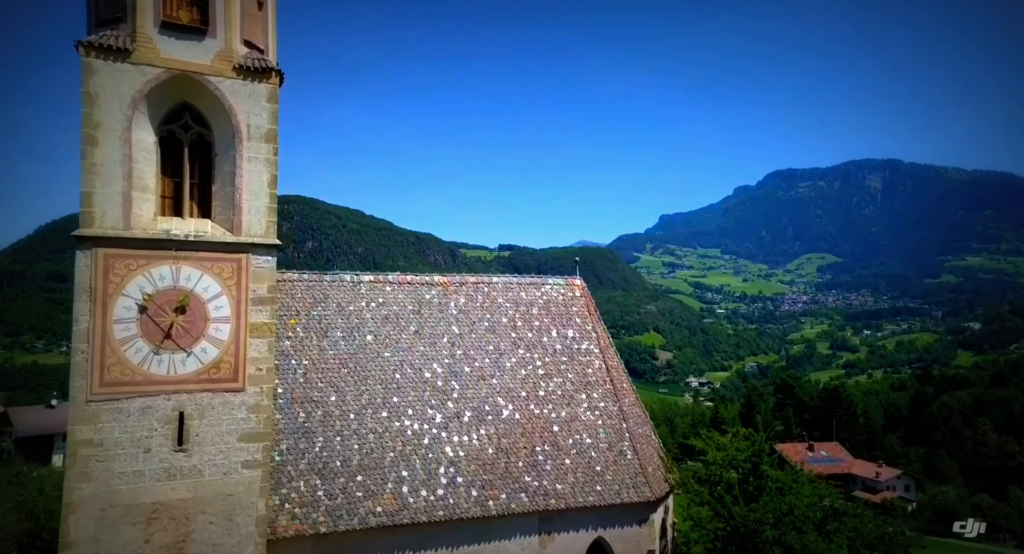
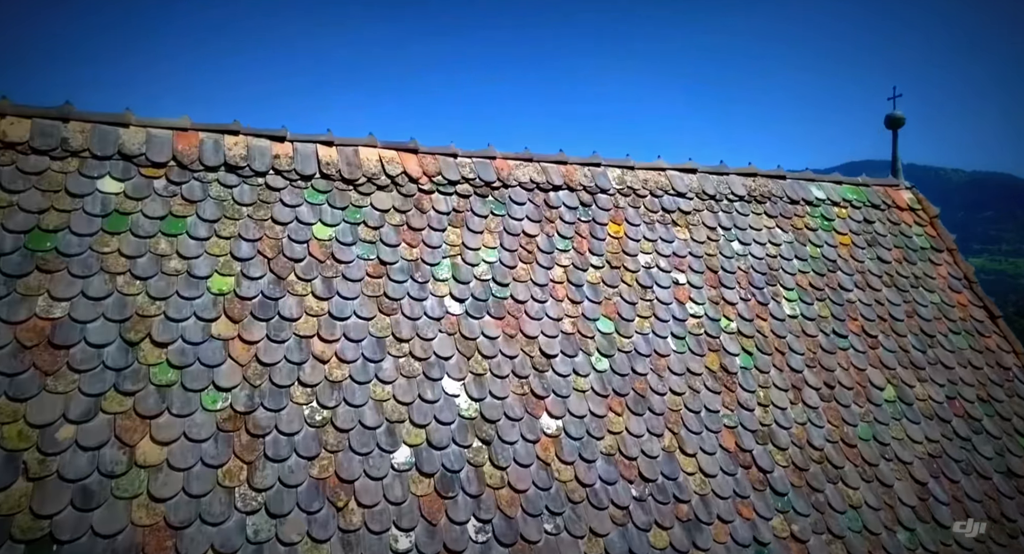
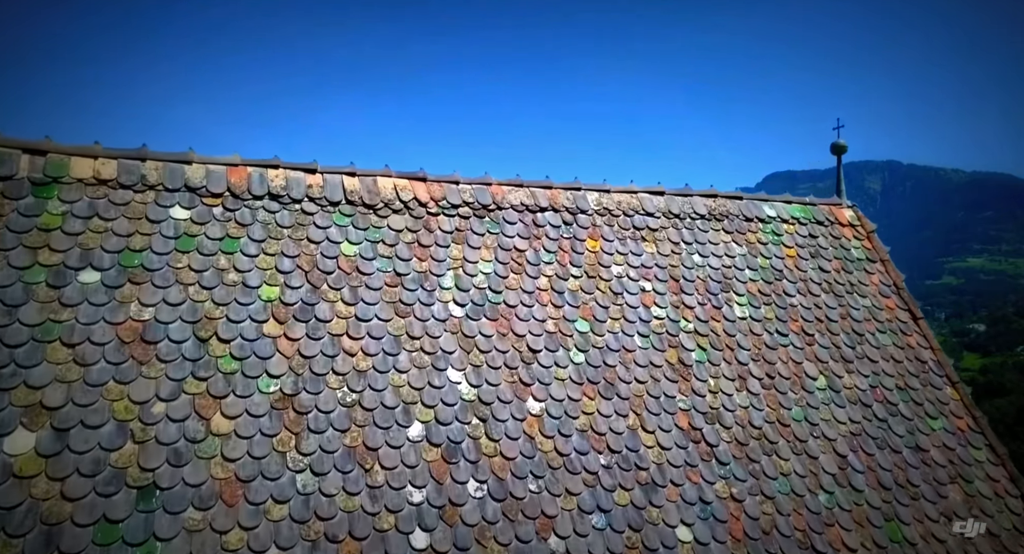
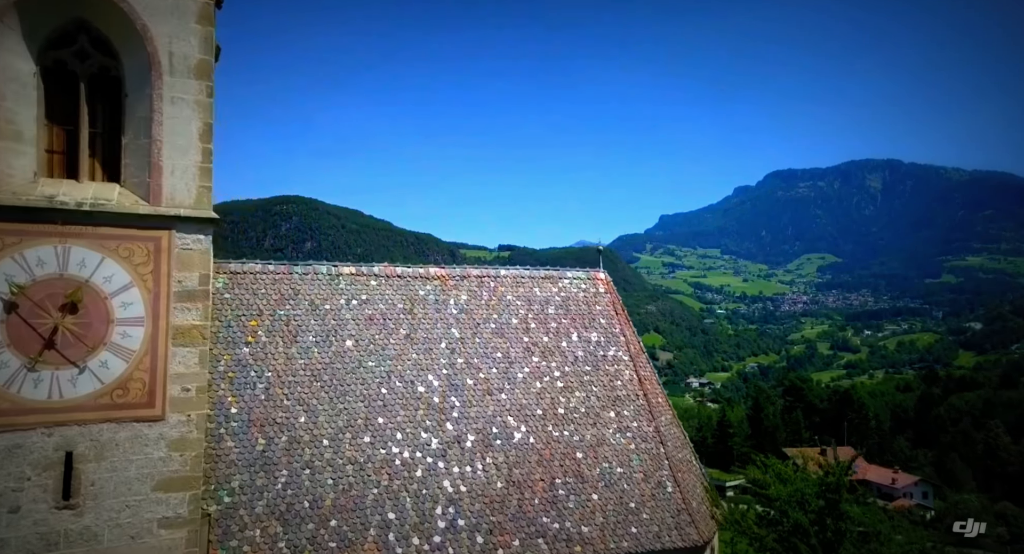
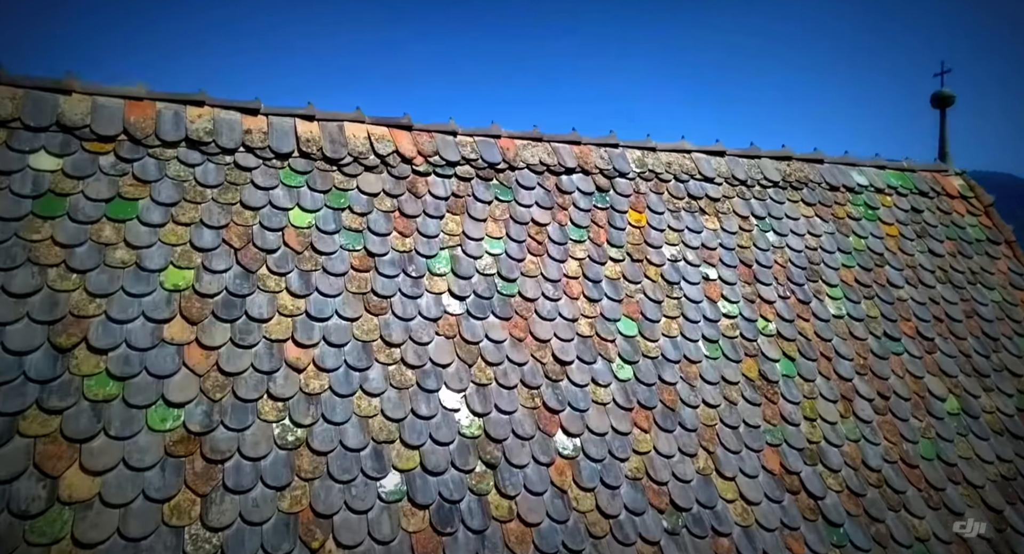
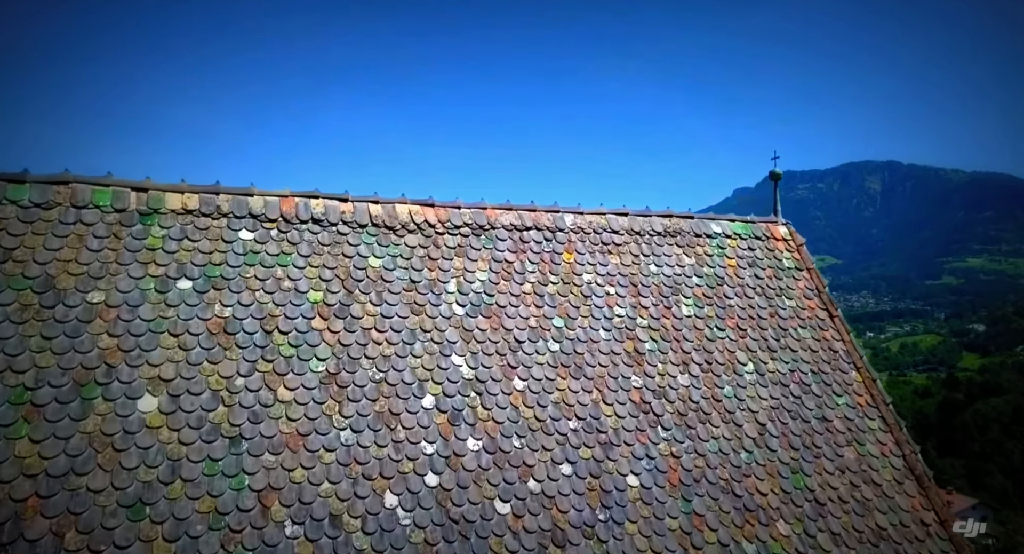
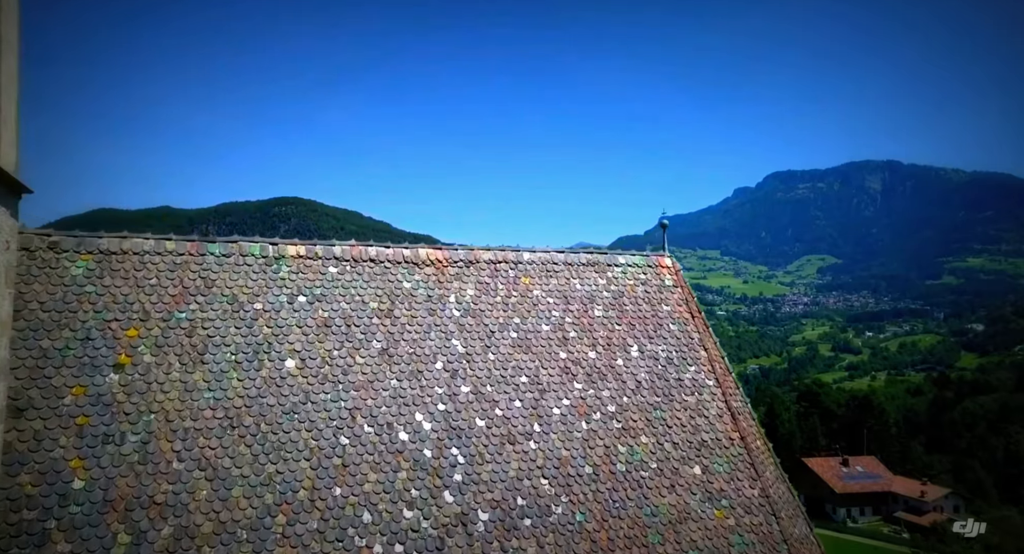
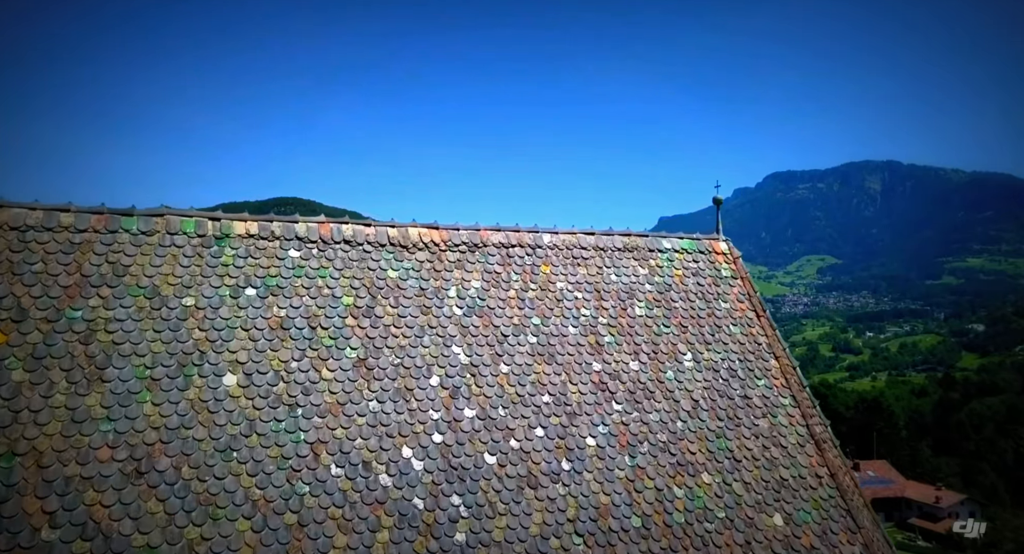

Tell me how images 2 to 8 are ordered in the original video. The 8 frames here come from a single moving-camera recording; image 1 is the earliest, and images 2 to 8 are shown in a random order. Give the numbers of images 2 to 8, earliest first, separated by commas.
4, 7, 8, 6, 3, 2, 5
